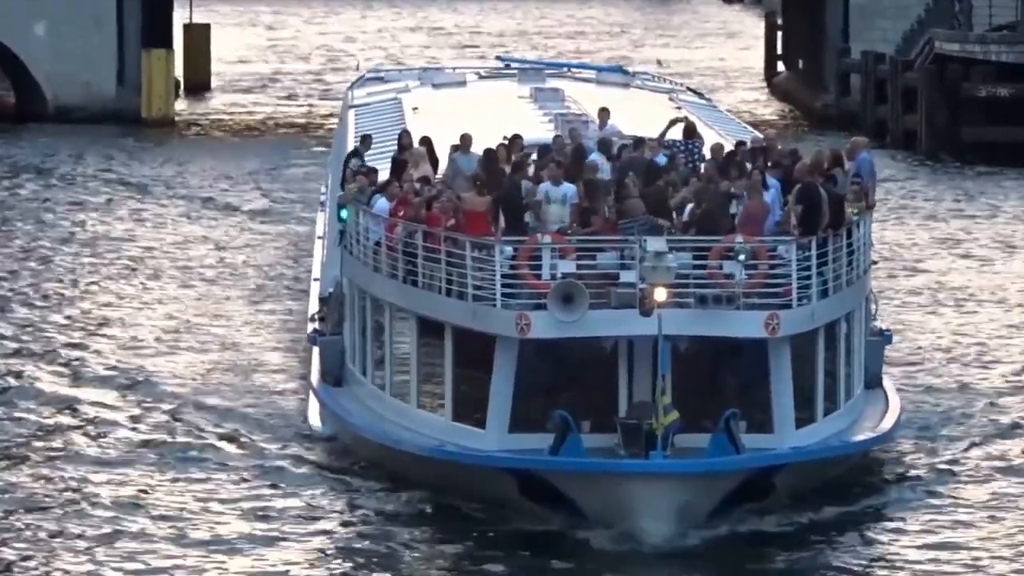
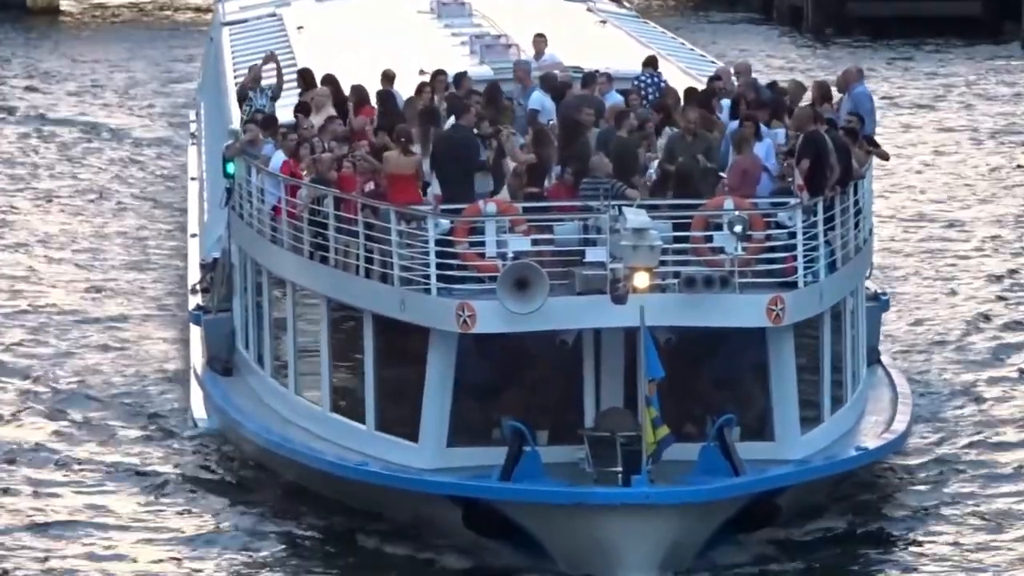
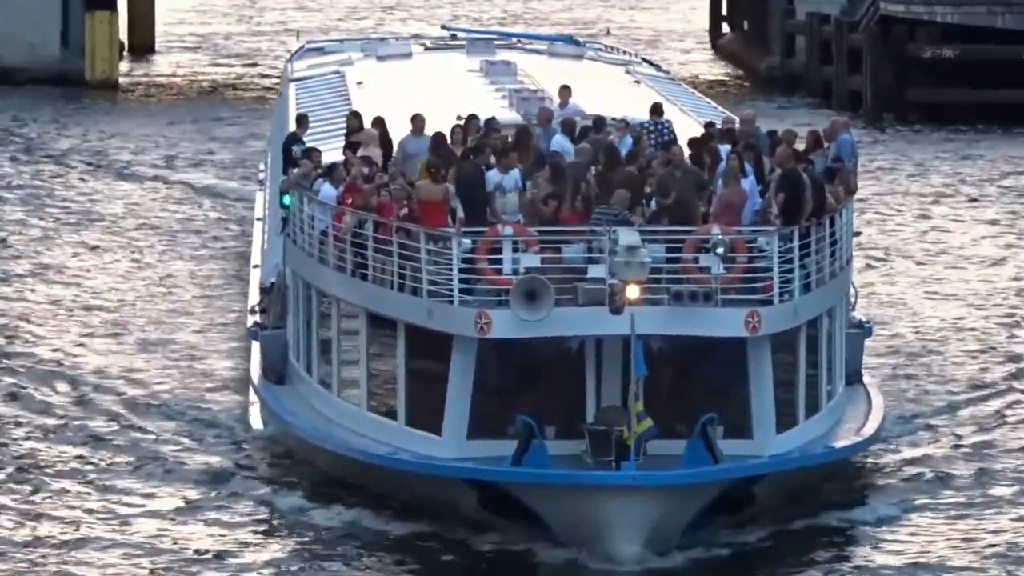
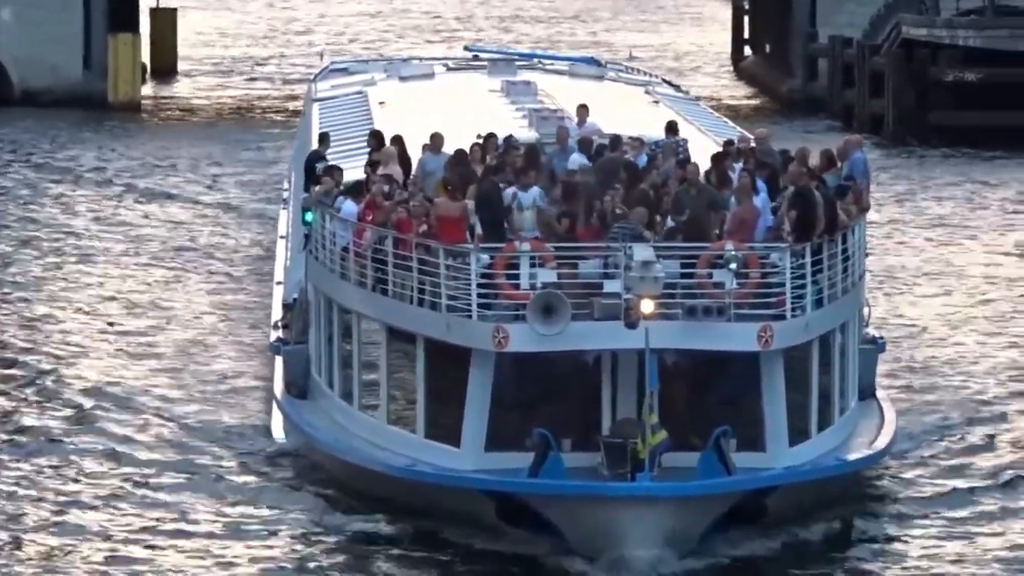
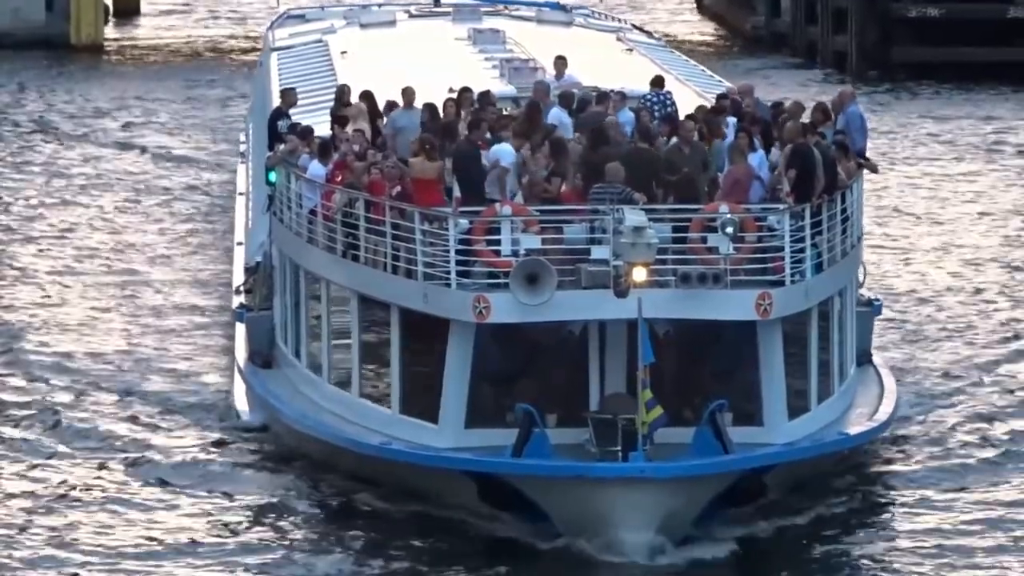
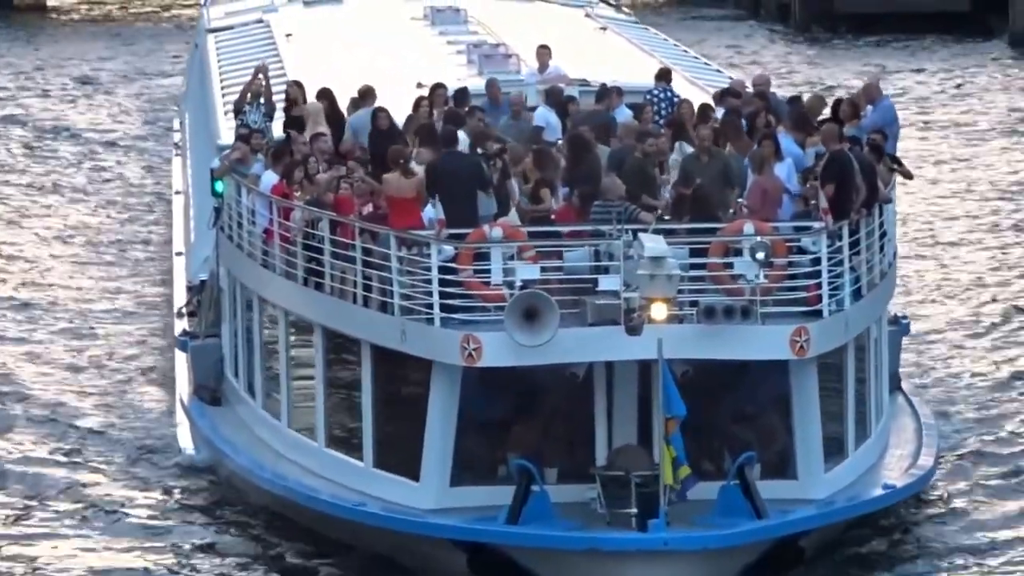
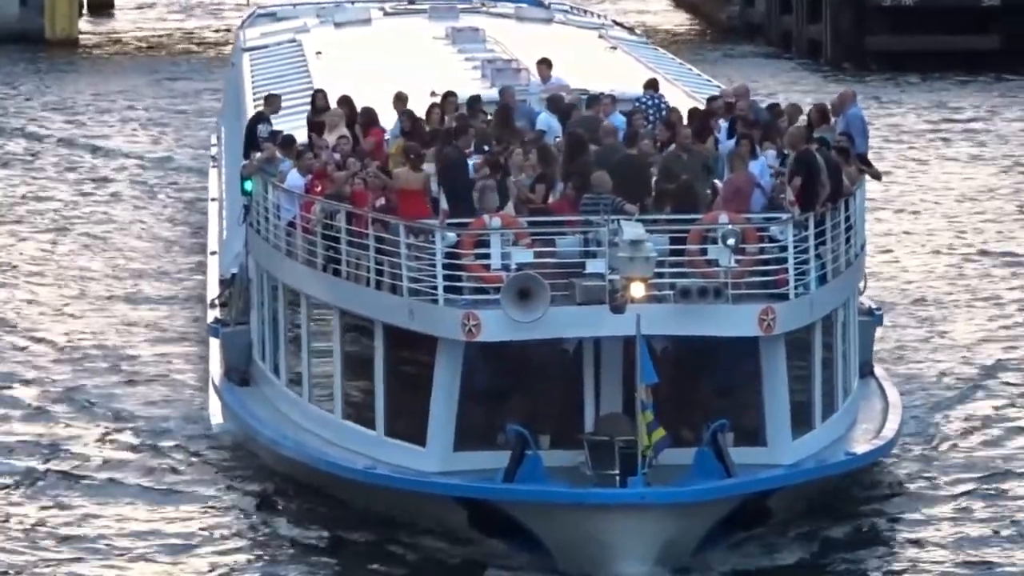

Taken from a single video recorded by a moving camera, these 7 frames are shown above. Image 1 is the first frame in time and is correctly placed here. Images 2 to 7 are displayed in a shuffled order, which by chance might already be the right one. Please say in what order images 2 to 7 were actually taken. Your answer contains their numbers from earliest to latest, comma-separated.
4, 3, 5, 7, 2, 6
